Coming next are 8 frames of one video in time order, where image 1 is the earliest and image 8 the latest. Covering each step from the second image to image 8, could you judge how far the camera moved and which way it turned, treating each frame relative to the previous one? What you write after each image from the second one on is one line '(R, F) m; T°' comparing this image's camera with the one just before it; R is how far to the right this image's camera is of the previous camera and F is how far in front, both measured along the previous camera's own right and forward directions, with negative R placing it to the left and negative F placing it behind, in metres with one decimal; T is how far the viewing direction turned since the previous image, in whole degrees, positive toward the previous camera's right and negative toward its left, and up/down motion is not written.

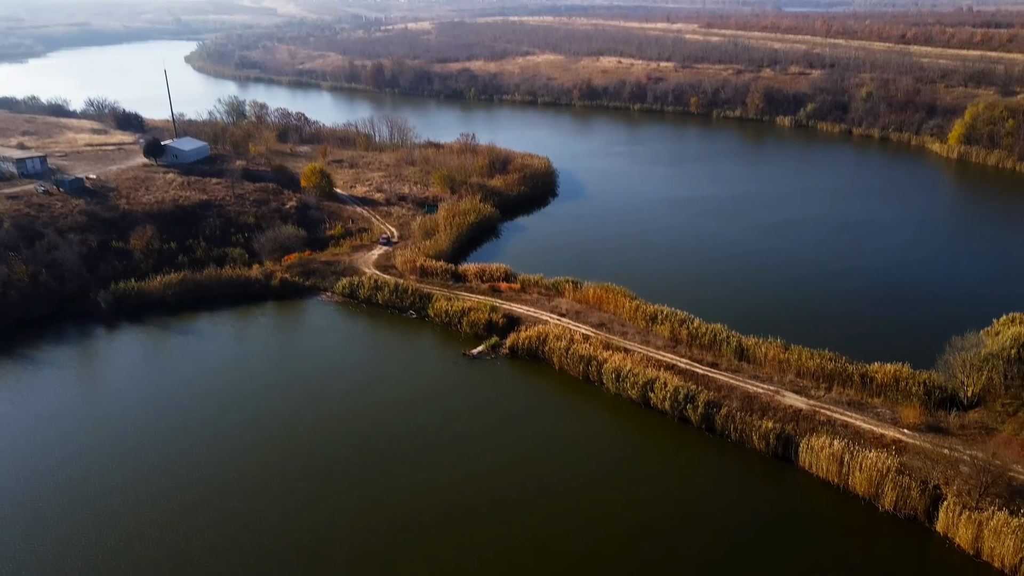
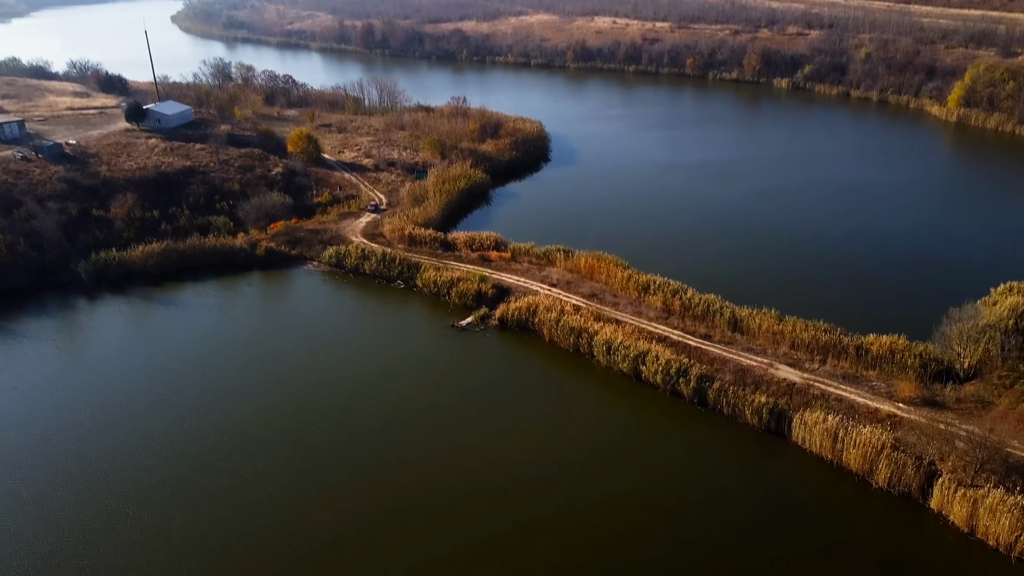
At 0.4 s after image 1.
(+0.1, +0.5) m; 0°
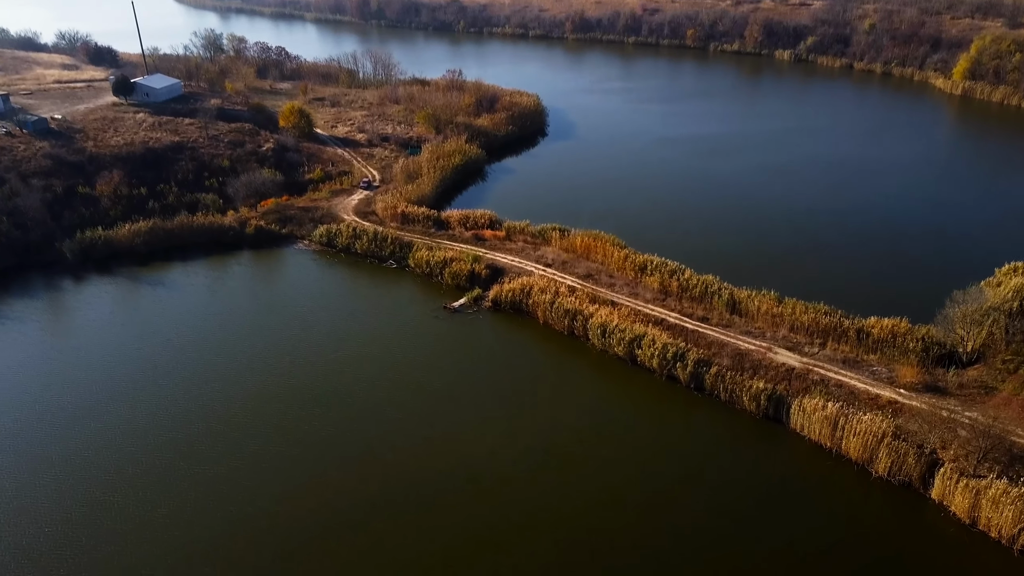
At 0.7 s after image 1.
(+0.1, +0.5) m; 0°
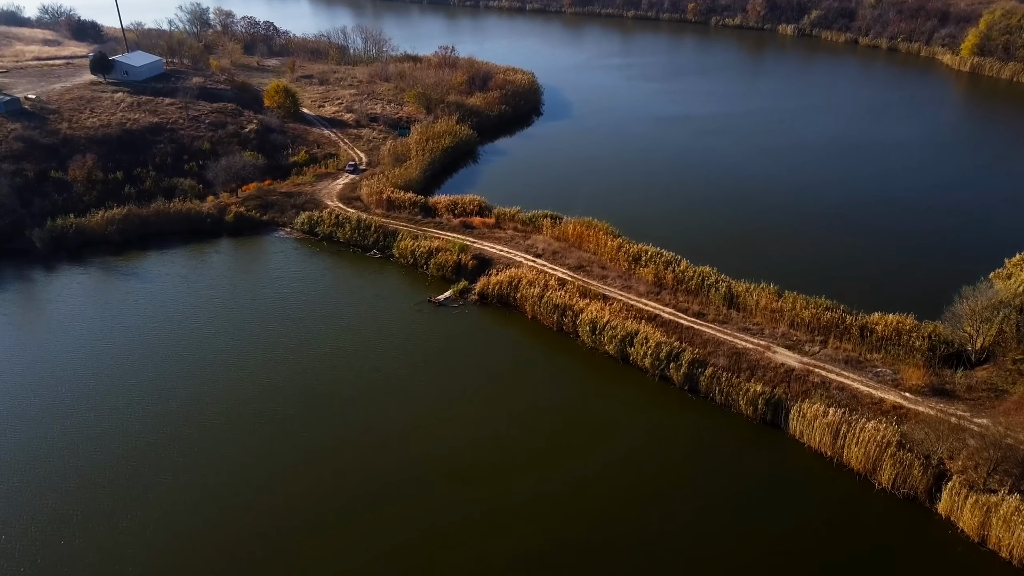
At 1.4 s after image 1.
(+0.3, +0.9) m; 0°
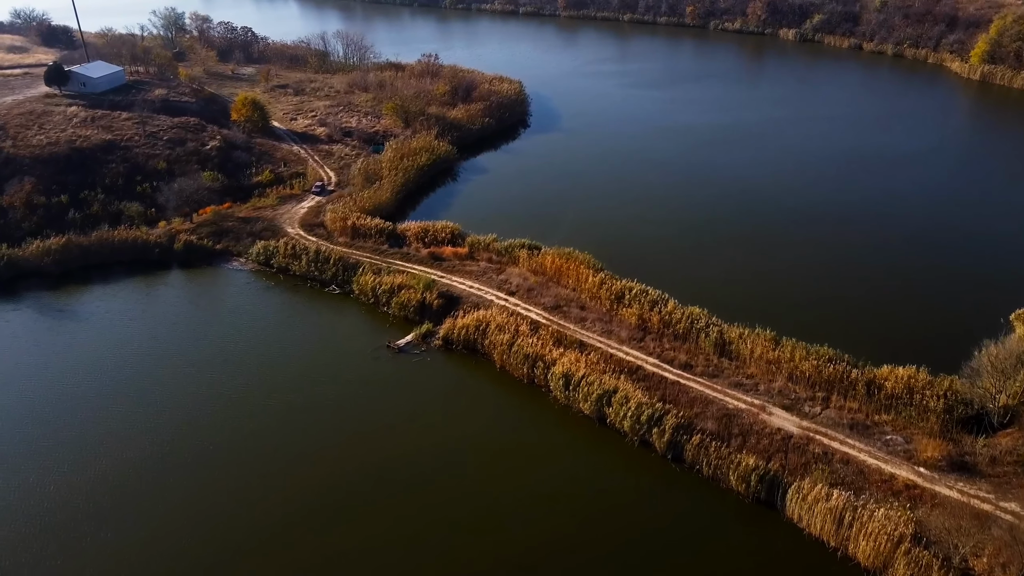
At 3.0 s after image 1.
(+0.7, +1.9) m; 0°
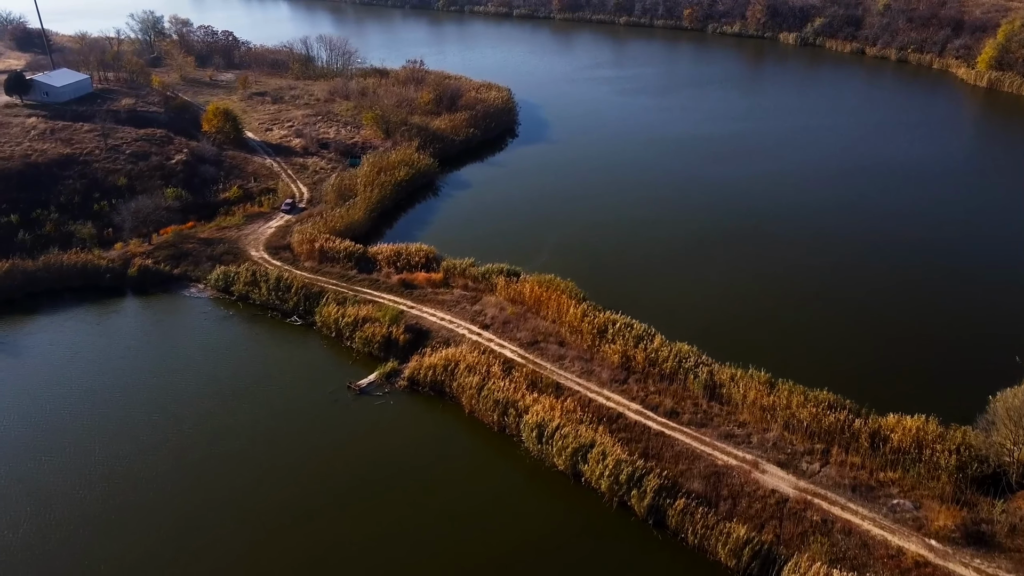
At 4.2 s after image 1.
(+0.6, +1.5) m; 0°
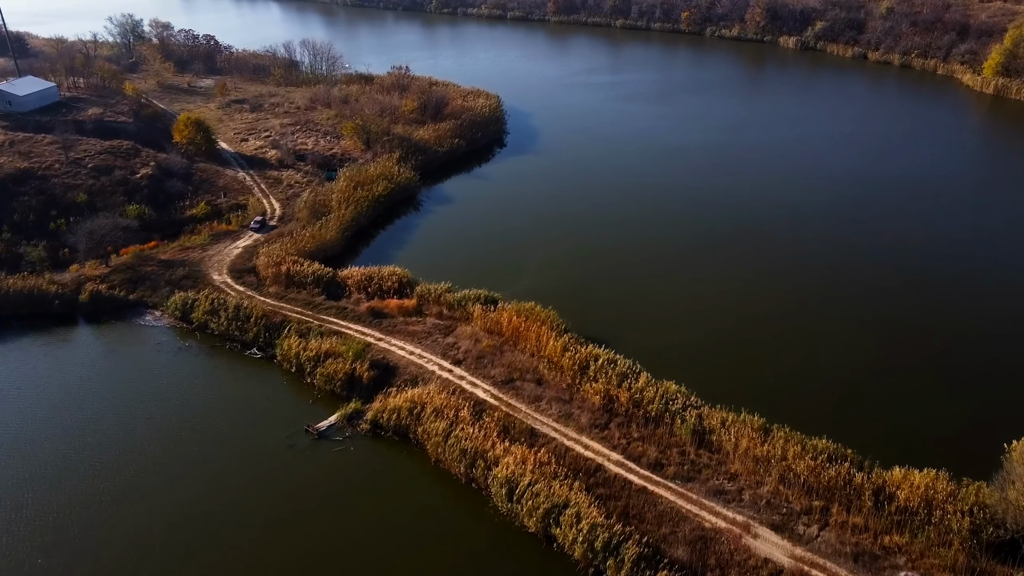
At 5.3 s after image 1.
(+0.5, +1.3) m; 0°
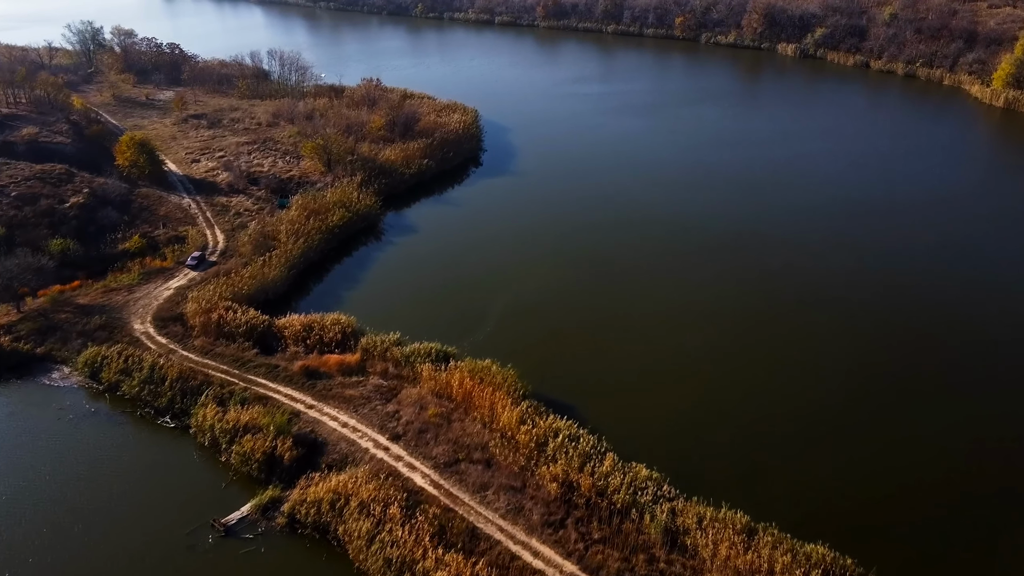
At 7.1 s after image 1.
(+0.9, +2.2) m; 0°
